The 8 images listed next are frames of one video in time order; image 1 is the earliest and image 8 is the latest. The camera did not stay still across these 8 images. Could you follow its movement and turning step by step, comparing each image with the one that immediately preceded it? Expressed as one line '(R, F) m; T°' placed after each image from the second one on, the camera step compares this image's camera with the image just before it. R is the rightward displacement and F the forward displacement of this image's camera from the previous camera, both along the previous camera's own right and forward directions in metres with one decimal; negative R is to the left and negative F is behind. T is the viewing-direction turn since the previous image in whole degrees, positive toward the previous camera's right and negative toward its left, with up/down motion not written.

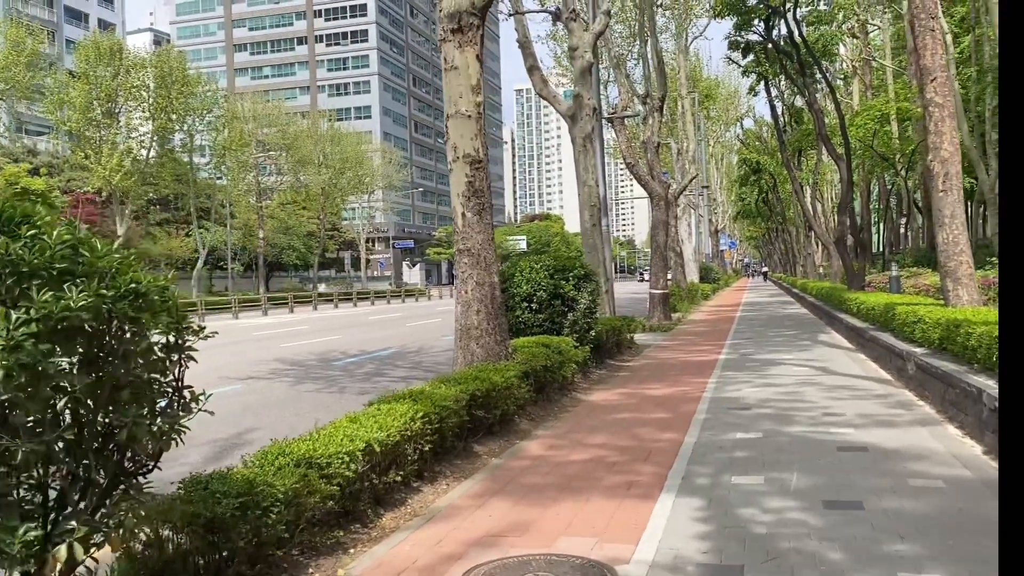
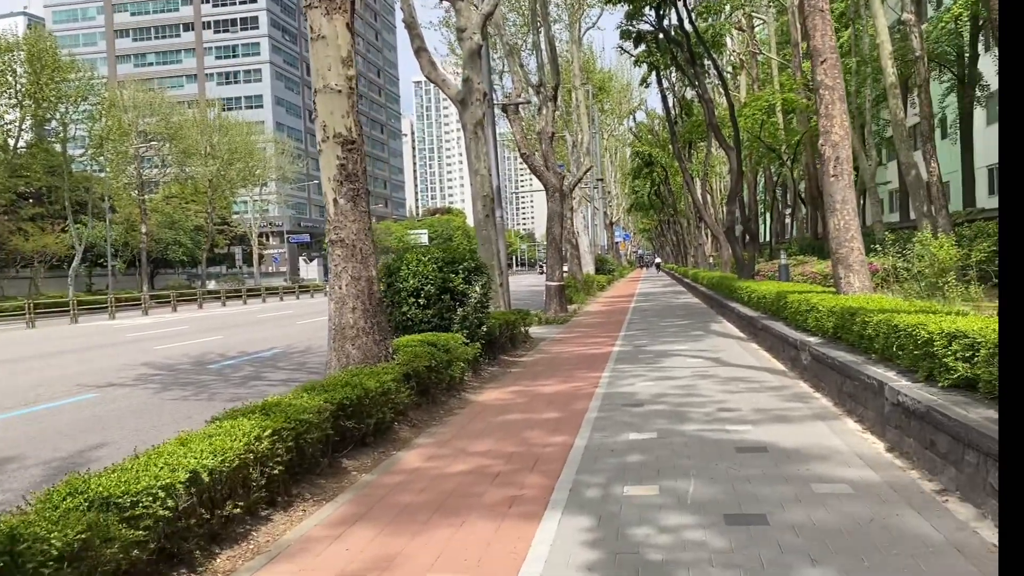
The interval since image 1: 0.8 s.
(+0.2, +0.7) m; +7°
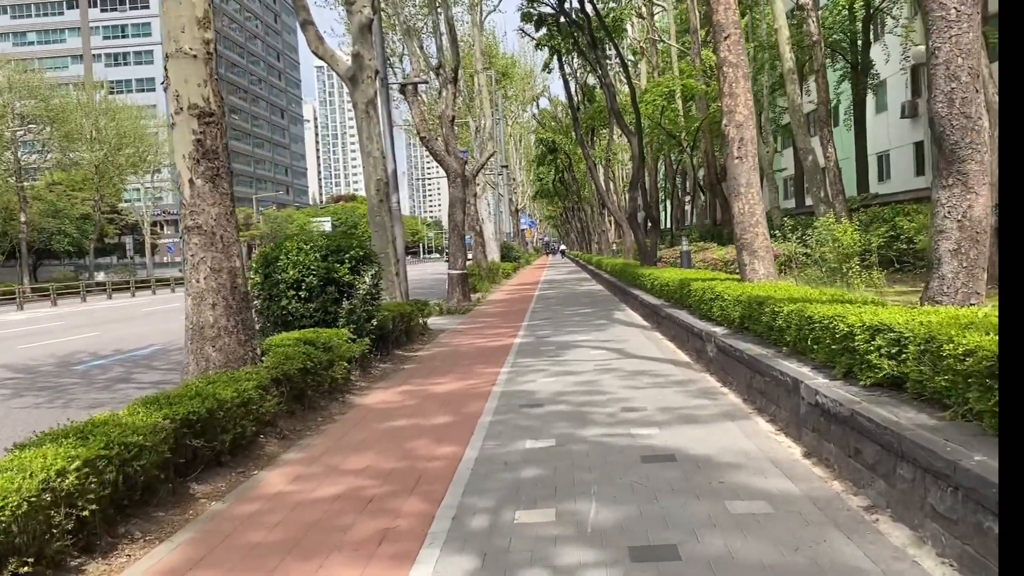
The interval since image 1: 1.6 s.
(+0.2, +0.7) m; +6°
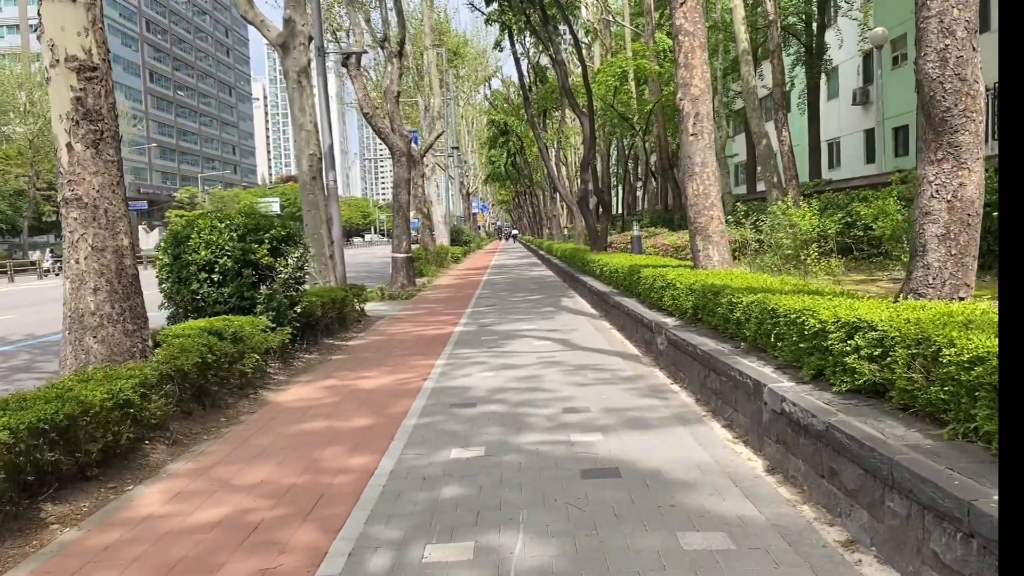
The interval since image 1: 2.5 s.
(+0.2, +0.8) m; +3°
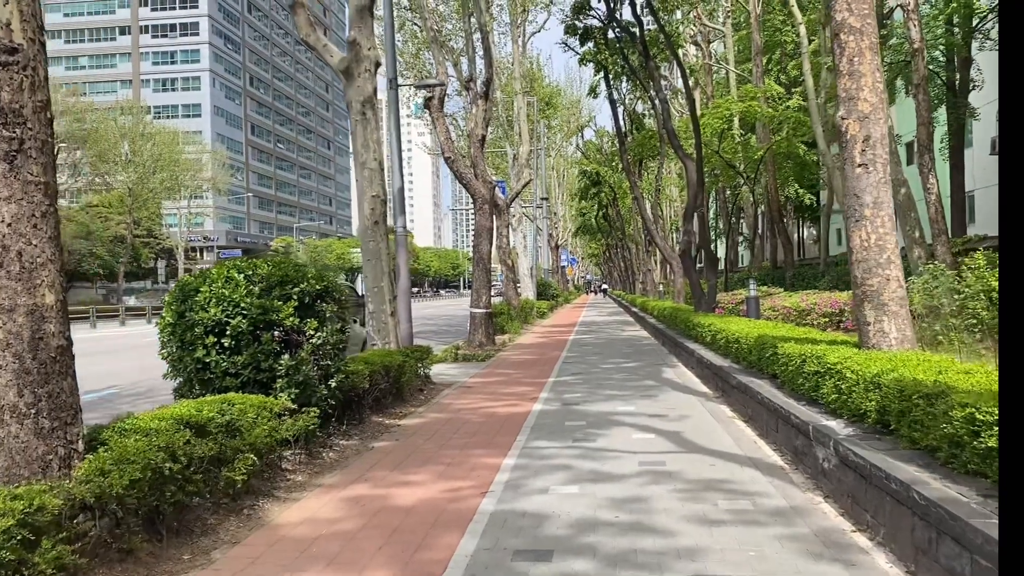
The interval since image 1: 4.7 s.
(-0.1, +2.1) m; -6°
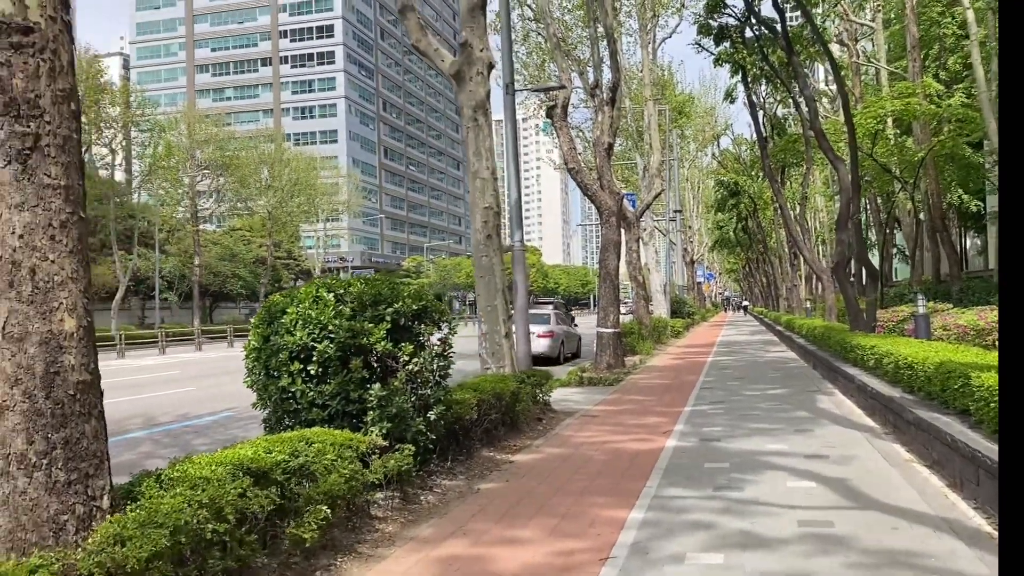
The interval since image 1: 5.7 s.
(0.0, +1.0) m; -9°
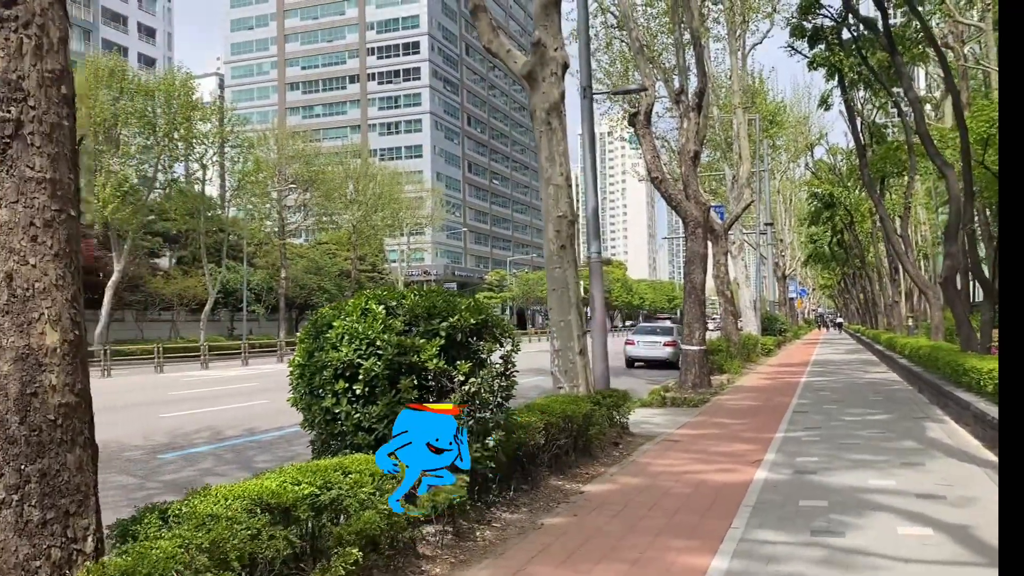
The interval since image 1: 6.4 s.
(+0.1, +0.6) m; -6°
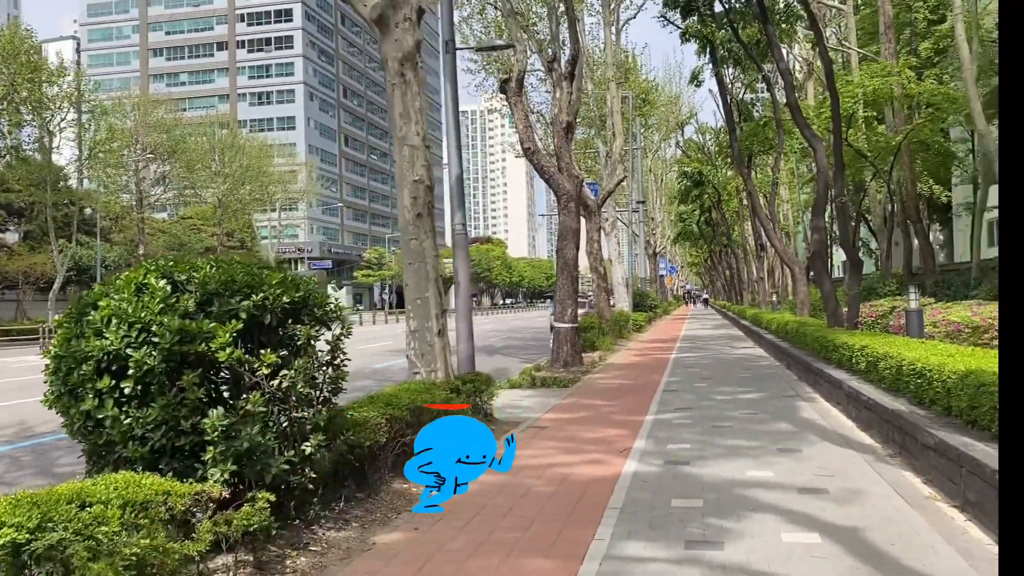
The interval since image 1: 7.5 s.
(+0.3, +1.0) m; +8°
